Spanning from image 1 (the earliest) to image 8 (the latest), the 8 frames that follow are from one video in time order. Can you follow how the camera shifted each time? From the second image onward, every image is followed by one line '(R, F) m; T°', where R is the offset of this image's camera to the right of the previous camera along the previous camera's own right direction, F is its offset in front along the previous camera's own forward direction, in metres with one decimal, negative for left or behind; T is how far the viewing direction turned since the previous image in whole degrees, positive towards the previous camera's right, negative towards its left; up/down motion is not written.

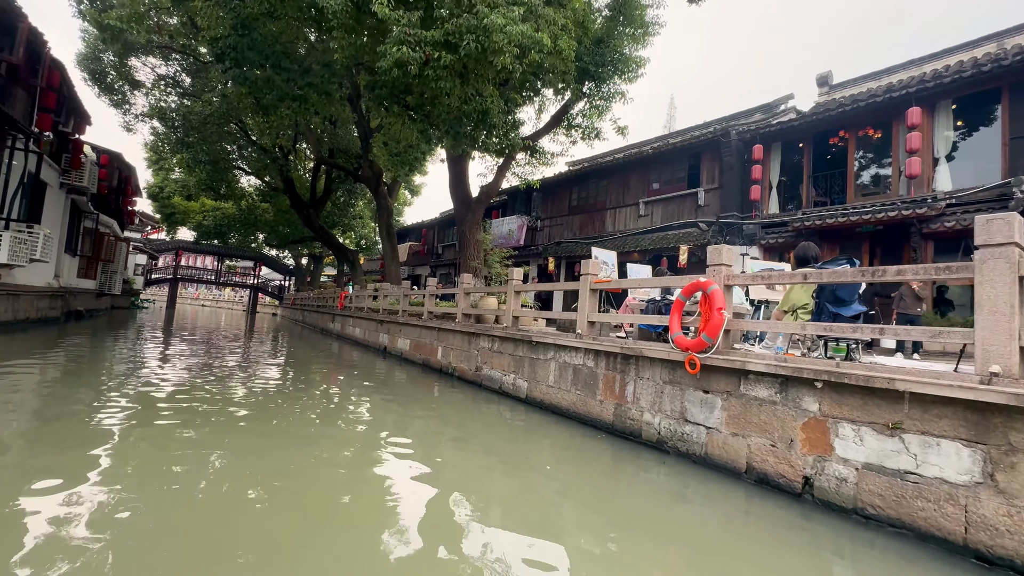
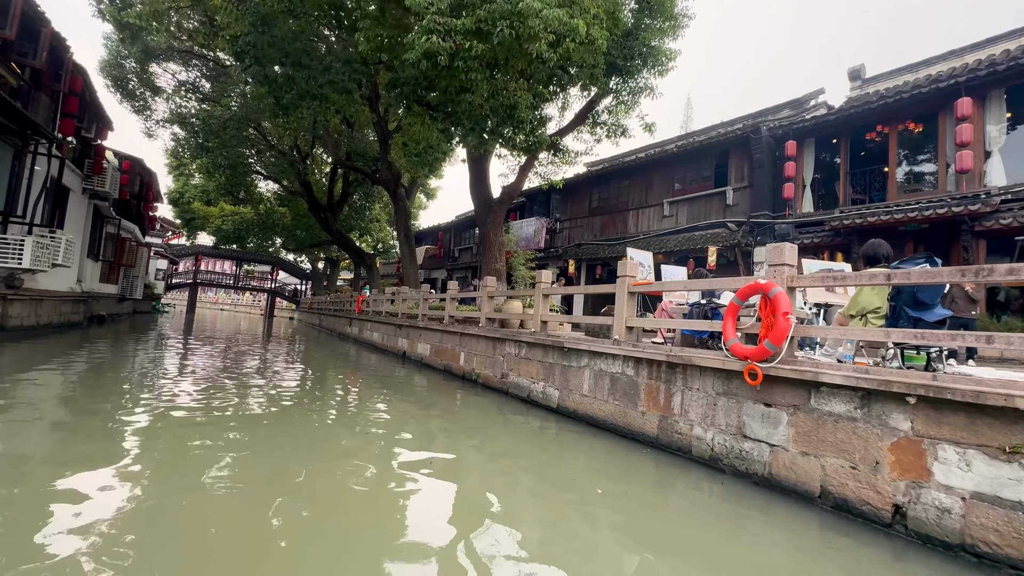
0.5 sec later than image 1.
(-0.2, +0.3) m; -2°
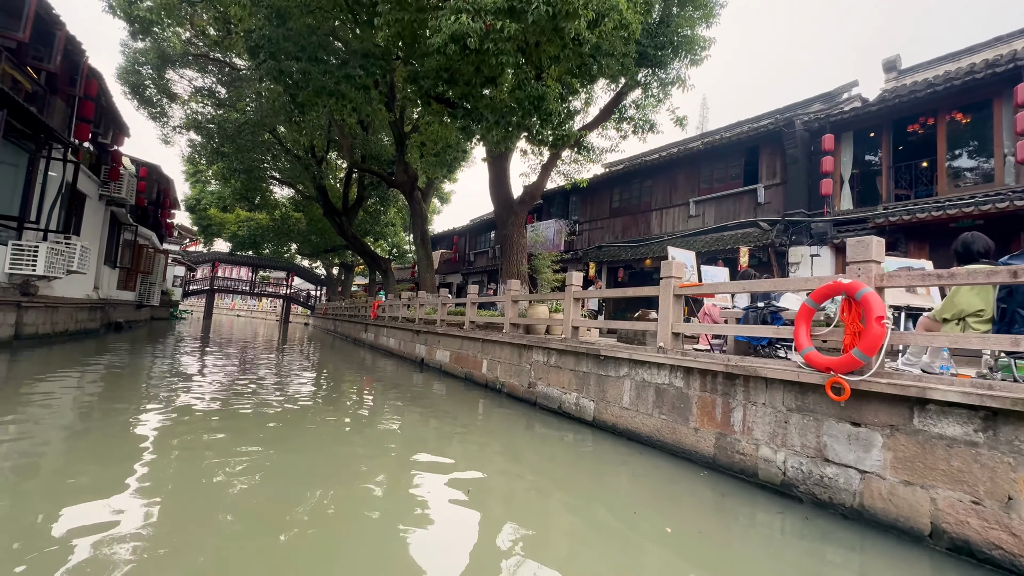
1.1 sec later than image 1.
(-0.2, +0.4) m; -2°
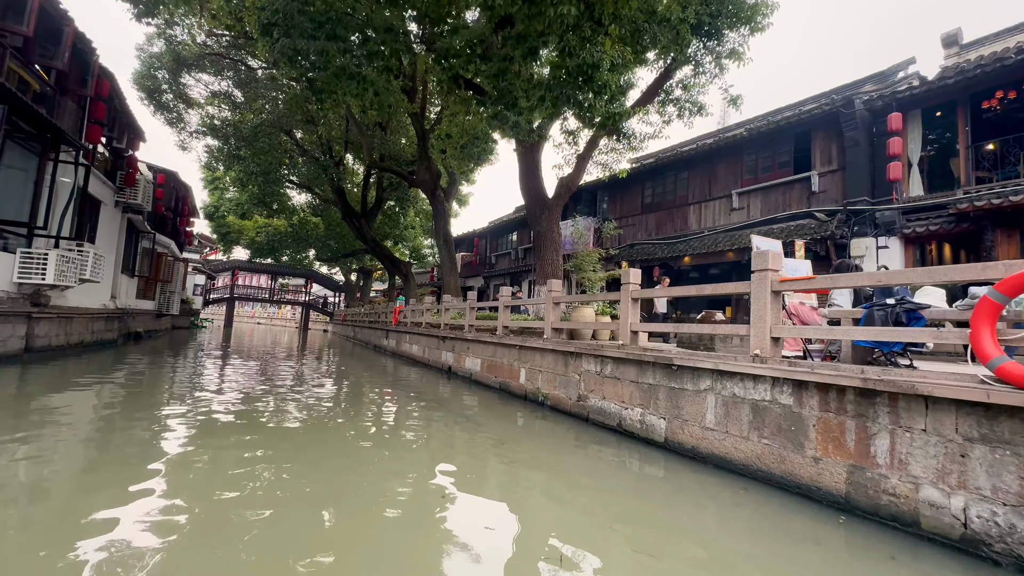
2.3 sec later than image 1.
(-0.4, +0.8) m; -2°
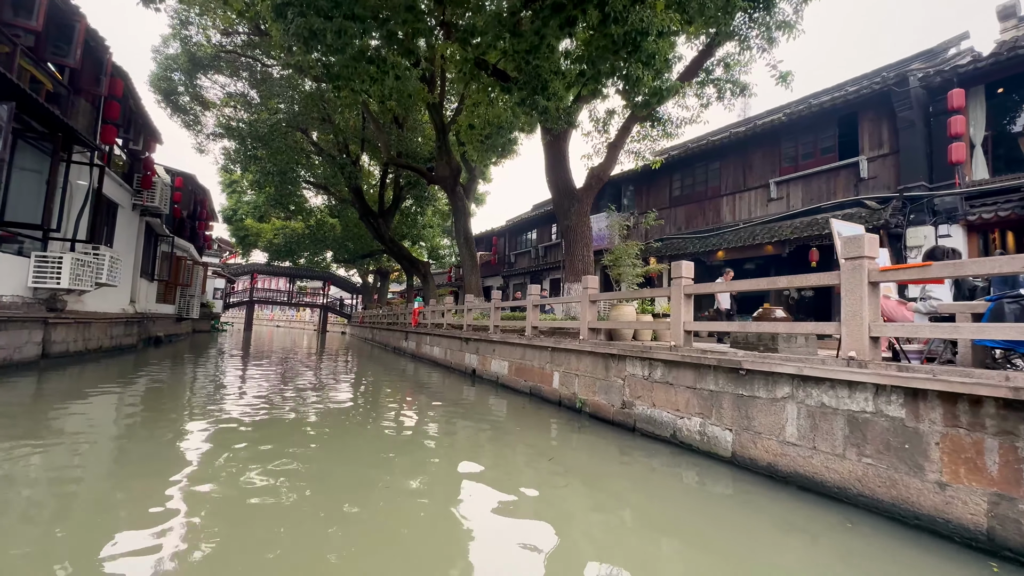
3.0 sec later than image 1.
(-0.3, +0.5) m; -2°
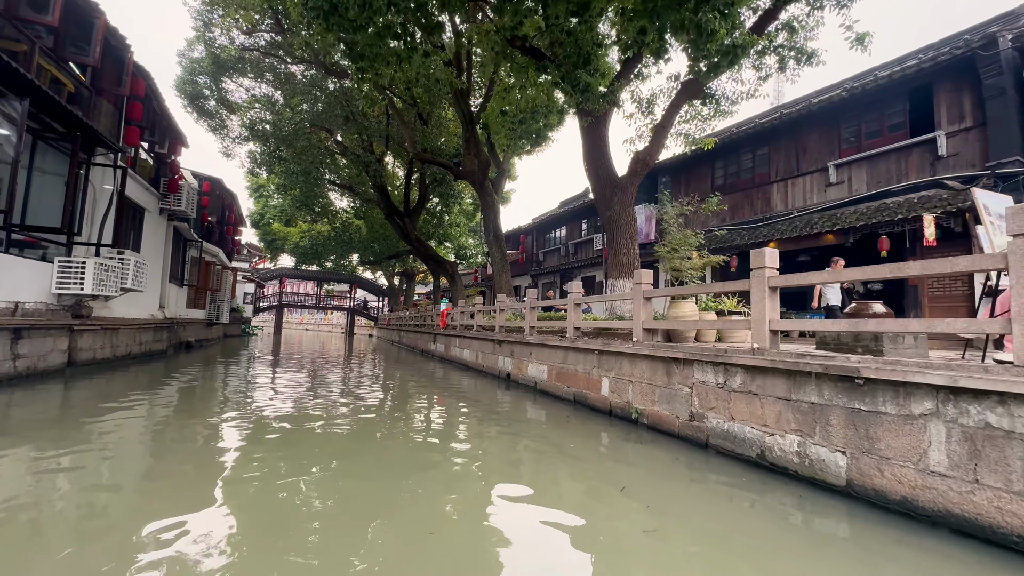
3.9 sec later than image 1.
(-0.3, +0.7) m; -3°
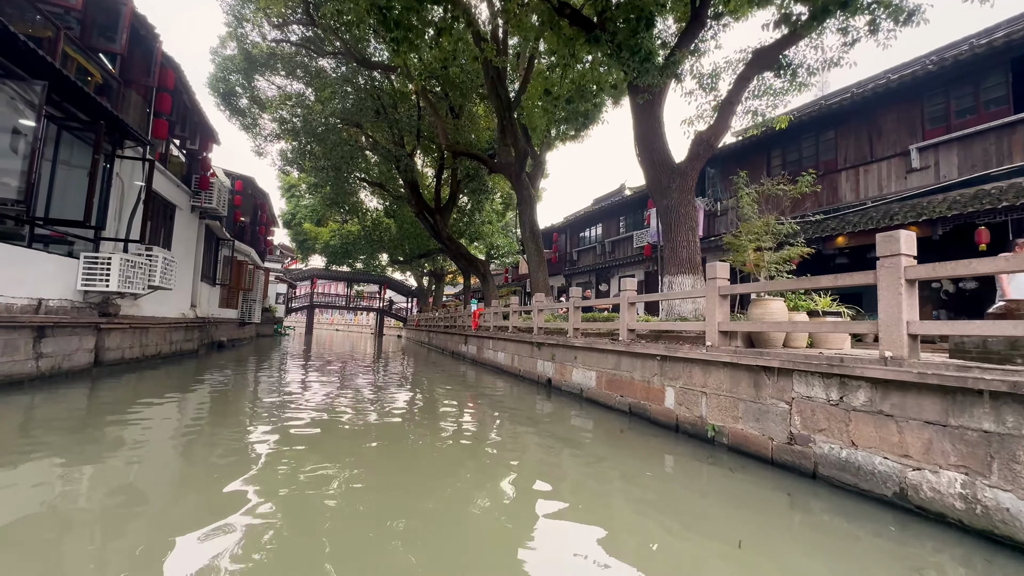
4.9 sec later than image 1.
(-0.3, +0.8) m; -3°
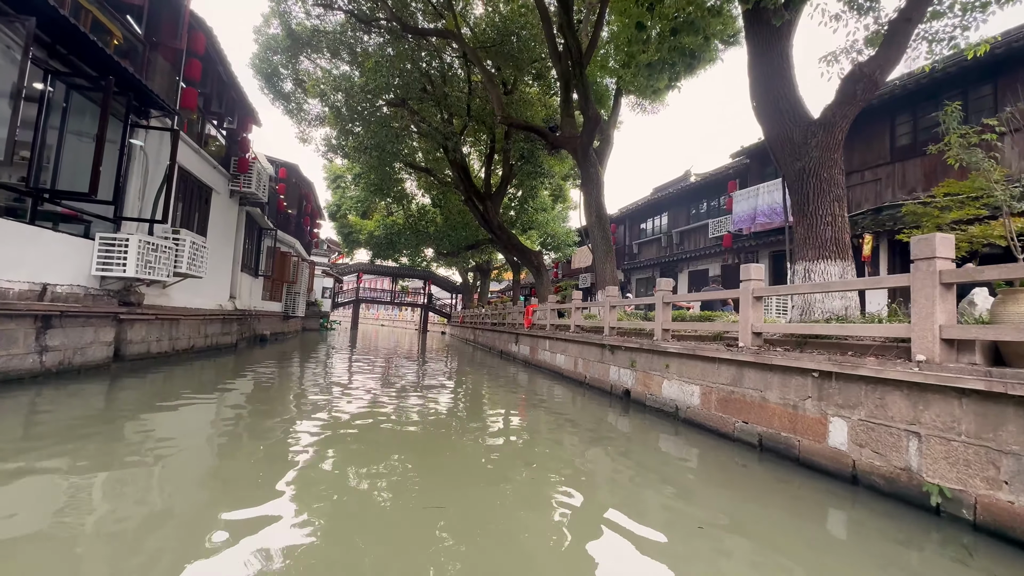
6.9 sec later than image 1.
(-0.5, +1.5) m; -5°
